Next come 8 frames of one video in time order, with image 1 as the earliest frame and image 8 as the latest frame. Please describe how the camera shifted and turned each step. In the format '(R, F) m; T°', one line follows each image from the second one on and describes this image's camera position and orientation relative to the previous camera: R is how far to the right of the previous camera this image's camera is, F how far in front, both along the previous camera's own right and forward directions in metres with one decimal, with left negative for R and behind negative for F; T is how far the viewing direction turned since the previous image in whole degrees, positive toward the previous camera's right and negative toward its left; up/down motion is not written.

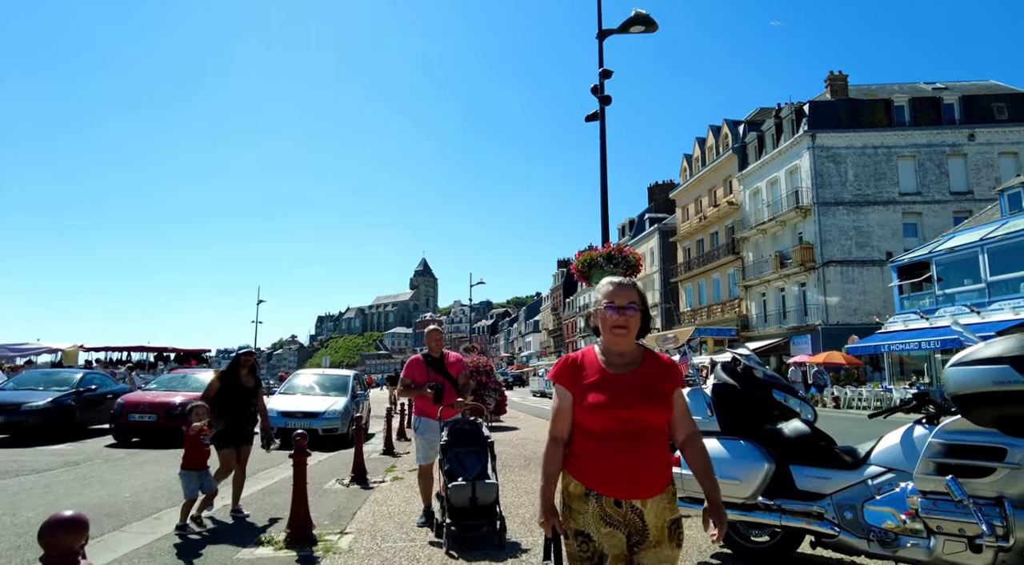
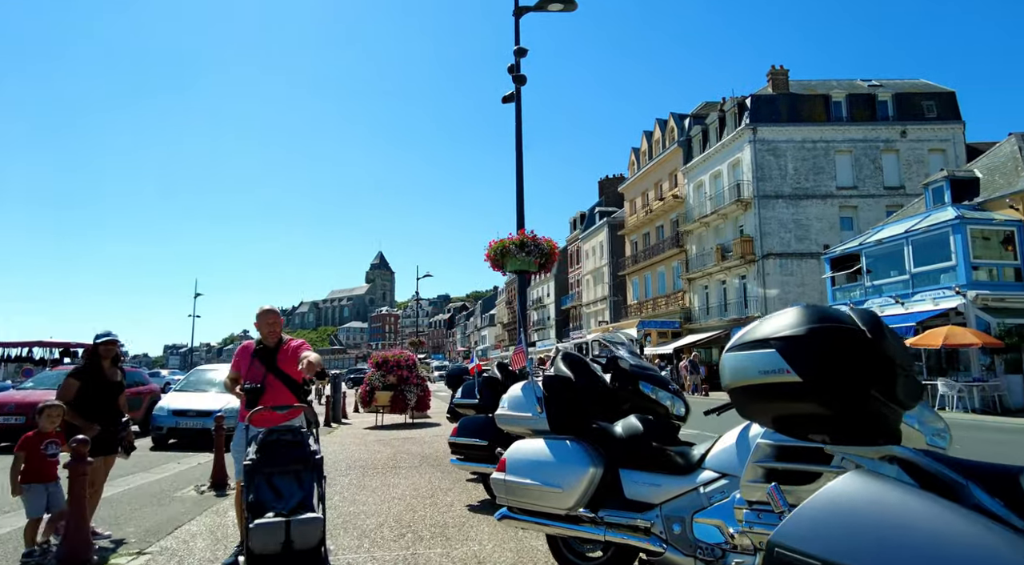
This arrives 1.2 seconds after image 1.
(+0.6, +0.4) m; +4°
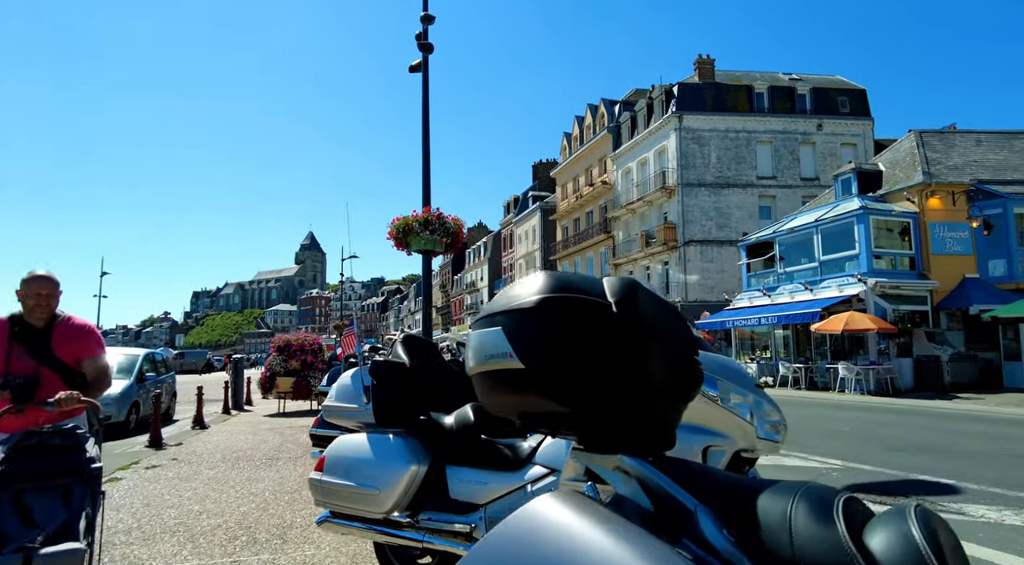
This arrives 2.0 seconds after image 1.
(+0.4, +0.3) m; +5°
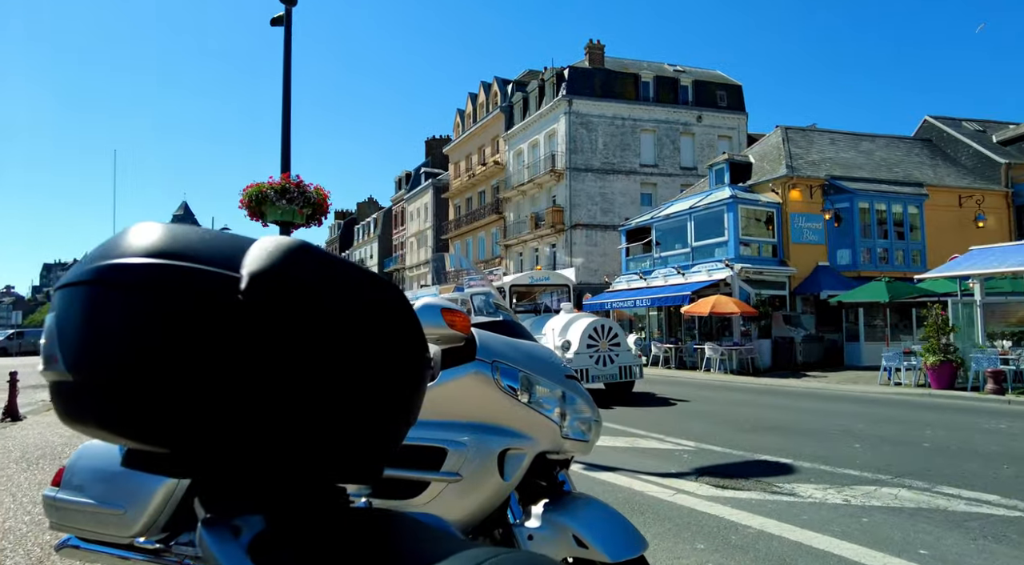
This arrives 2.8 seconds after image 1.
(+0.3, +0.3) m; +9°
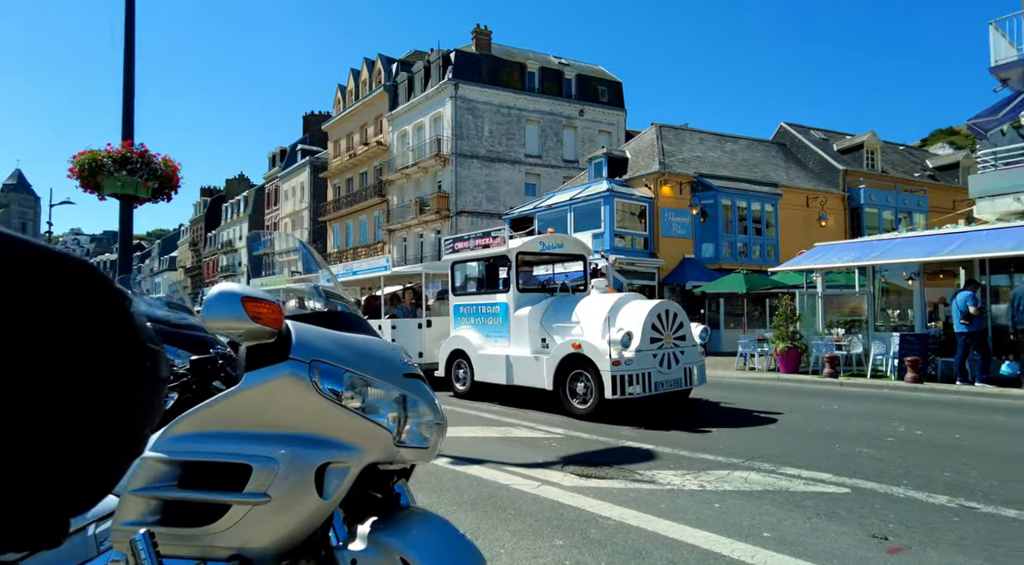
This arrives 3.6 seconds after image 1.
(+0.1, +0.2) m; +9°
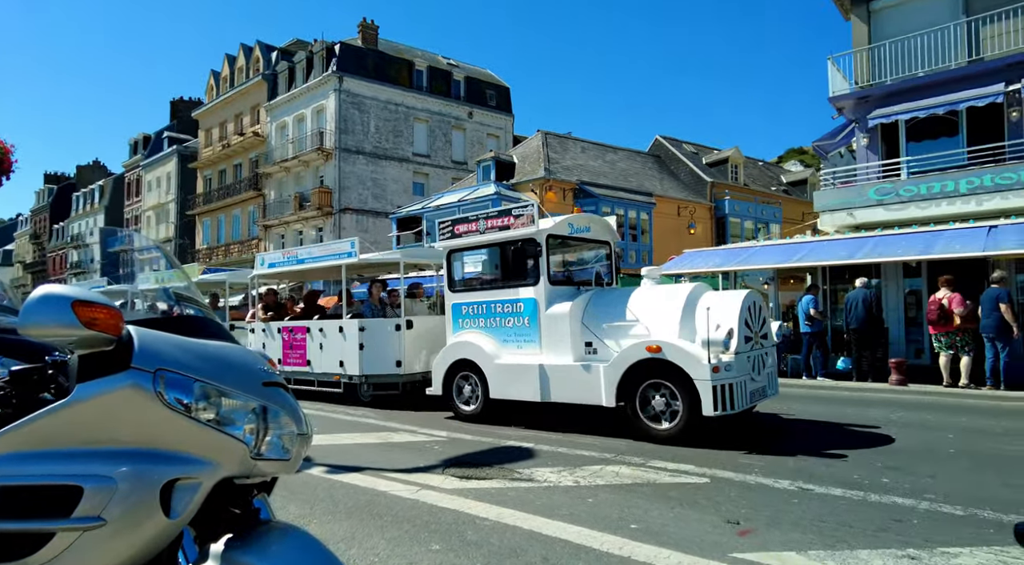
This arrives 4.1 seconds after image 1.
(+0.1, 0.0) m; +9°
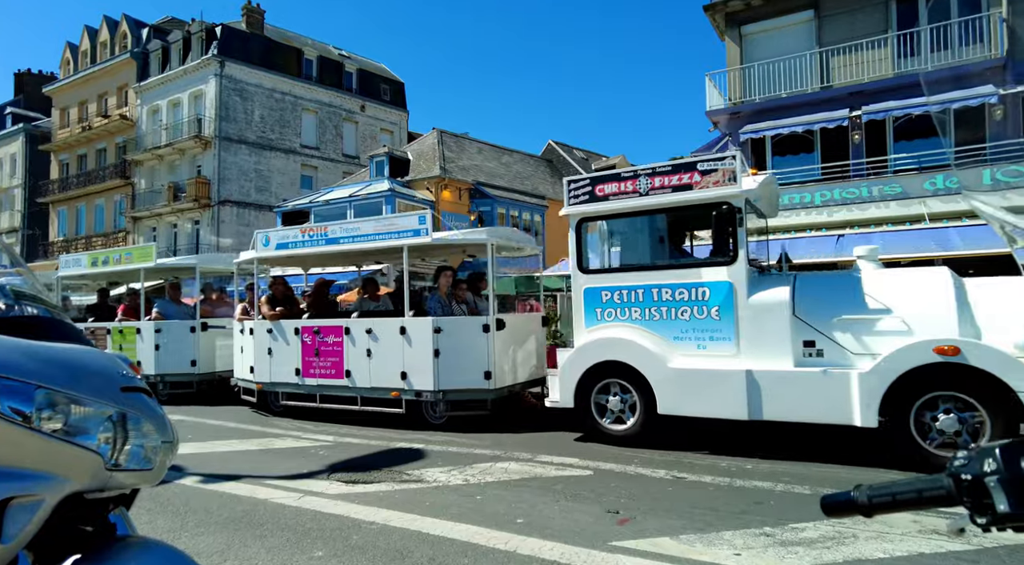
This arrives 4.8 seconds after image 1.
(0.0, 0.0) m; +8°
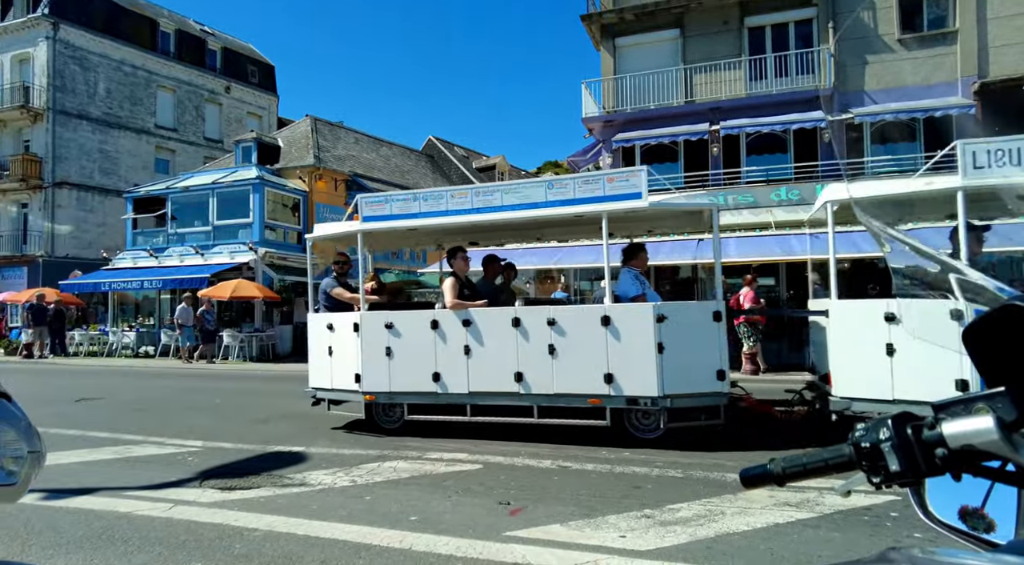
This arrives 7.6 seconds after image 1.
(-0.3, +0.1) m; +11°
